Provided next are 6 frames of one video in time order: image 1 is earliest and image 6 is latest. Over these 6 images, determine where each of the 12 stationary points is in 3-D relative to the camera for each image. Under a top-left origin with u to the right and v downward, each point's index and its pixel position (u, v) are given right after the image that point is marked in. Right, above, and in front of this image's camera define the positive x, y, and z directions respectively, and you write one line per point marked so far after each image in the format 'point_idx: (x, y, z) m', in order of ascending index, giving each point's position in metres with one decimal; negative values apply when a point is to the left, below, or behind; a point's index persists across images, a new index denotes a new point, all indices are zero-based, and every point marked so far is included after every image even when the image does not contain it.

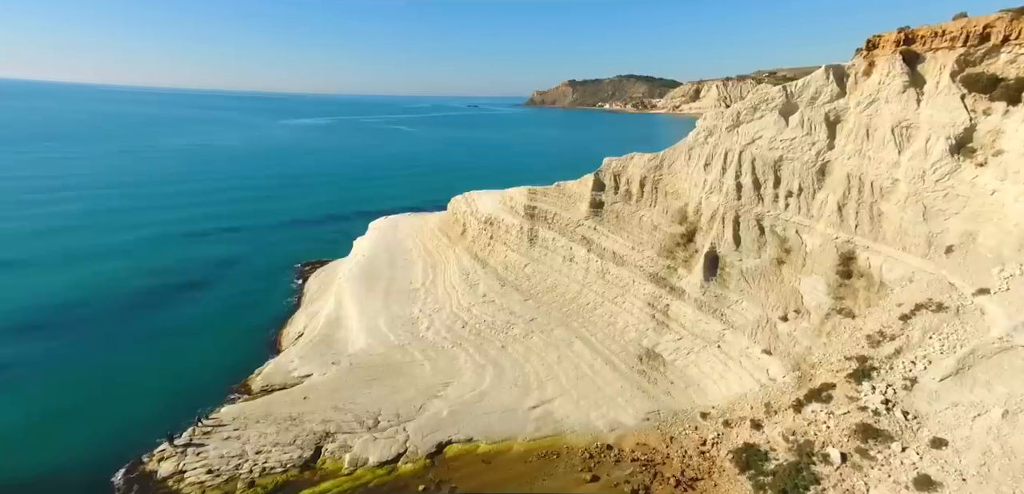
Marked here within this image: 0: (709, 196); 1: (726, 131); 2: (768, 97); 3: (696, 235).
0: (+7.3, +1.8, +19.6) m
1: (+8.0, +4.3, +19.7) m
2: (+9.0, +5.3, +18.5) m
3: (+6.9, +0.4, +19.6) m
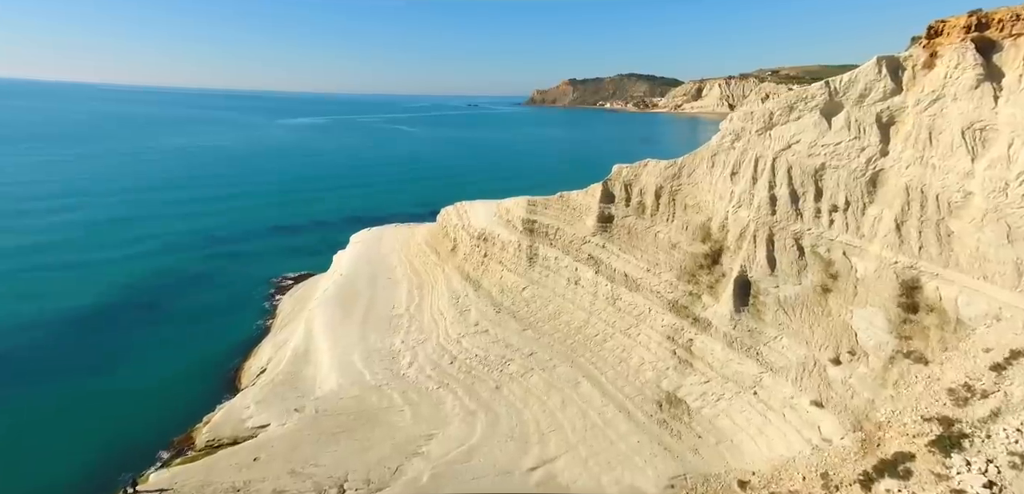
0: (+7.2, +1.1, +16.8) m
1: (+7.8, +3.6, +16.9) m
2: (+8.9, +4.6, +15.8) m
3: (+6.7, -0.3, +16.8) m
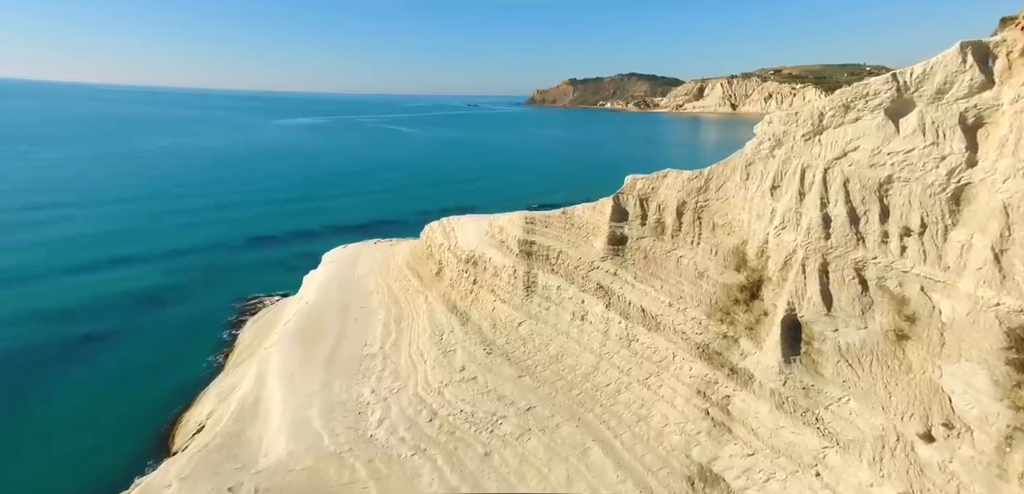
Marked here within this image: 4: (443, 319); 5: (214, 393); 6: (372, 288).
0: (+7.0, +0.3, +13.7) m
1: (+7.6, +2.8, +13.8) m
2: (+8.7, +3.8, +12.6) m
3: (+6.5, -1.1, +13.7) m
4: (-2.3, -2.4, +17.2) m
5: (-9.3, -4.6, +16.2) m
6: (-5.3, -1.6, +19.7) m
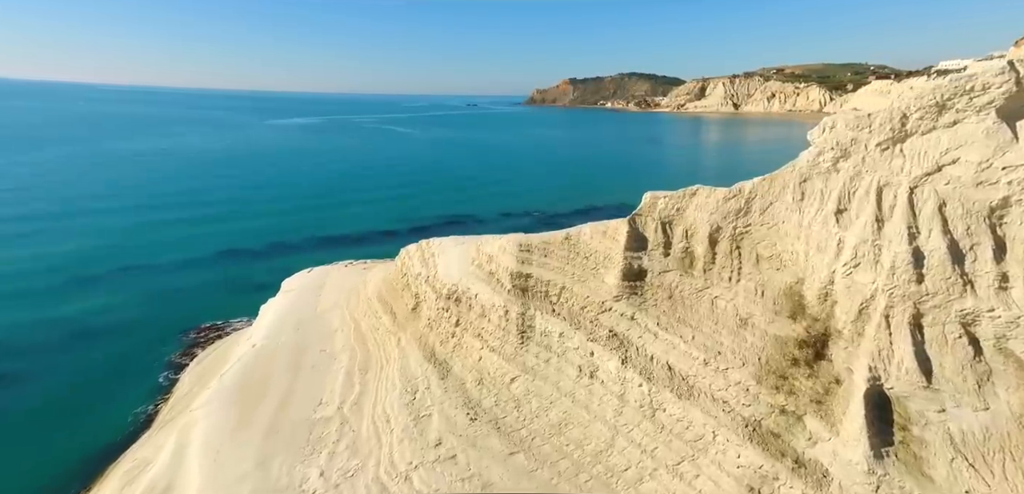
0: (+6.8, -0.5, +10.4) m
1: (+7.4, +2.0, +10.5) m
2: (+8.4, +2.9, +9.3) m
3: (+6.3, -2.0, +10.4) m
4: (-2.5, -3.3, +13.9) m
5: (-9.5, -5.5, +12.9) m
6: (-5.5, -2.5, +16.4) m
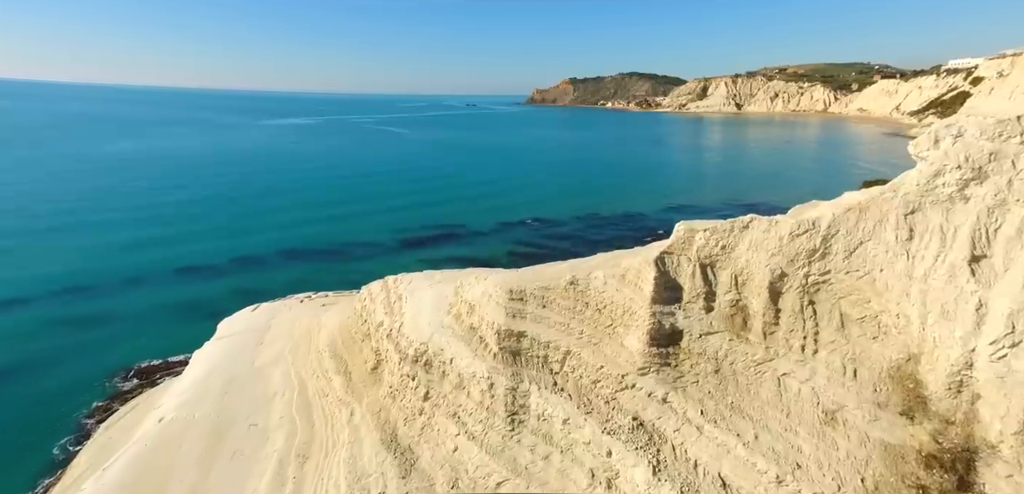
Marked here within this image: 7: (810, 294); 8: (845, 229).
0: (+6.5, -1.5, +6.8) m
1: (+7.1, +1.0, +6.9) m
2: (+8.2, +2.0, +5.8) m
3: (+6.0, -2.9, +6.8) m
4: (-2.8, -4.2, +10.3) m
5: (-9.8, -6.4, +9.3) m
6: (-5.8, -3.4, +12.8) m
7: (+5.0, -0.8, +8.6) m
8: (+5.5, +0.2, +8.5) m
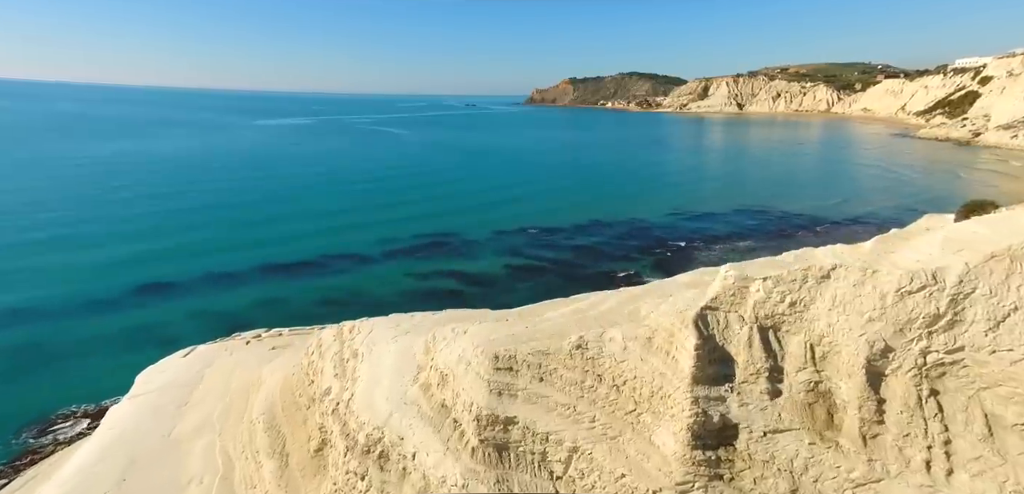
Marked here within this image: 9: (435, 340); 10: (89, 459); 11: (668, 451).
0: (+6.3, -2.2, +3.9) m
1: (+6.9, +0.3, +4.0) m
2: (+7.9, +1.2, +2.9) m
3: (+5.8, -3.6, +3.9) m
4: (-3.0, -5.0, +7.4) m
5: (-10.0, -7.2, +6.4) m
6: (-6.0, -4.2, +9.9) m
7: (+4.8, -1.6, +5.7) m
8: (+5.3, -0.5, +5.5) m
9: (-1.3, -1.6, +8.6) m
10: (-8.2, -4.2, +10.3) m
11: (+1.9, -2.6, +6.5) m
